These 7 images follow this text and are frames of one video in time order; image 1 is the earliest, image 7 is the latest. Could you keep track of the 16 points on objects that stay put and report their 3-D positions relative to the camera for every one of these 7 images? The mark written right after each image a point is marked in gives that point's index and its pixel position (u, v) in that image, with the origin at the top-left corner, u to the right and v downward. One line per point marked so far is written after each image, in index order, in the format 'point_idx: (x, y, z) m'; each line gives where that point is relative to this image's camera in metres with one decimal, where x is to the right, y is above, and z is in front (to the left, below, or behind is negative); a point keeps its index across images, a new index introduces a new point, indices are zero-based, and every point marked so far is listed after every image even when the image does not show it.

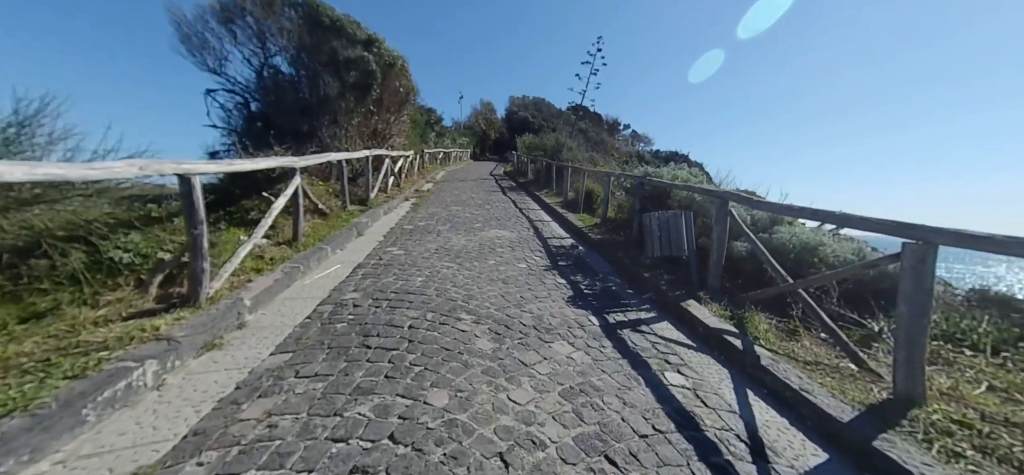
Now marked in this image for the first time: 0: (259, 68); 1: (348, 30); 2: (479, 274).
0: (-5.9, +3.9, +8.2) m
1: (-4.0, +5.1, +8.6) m
2: (-0.4, -0.5, +4.3) m
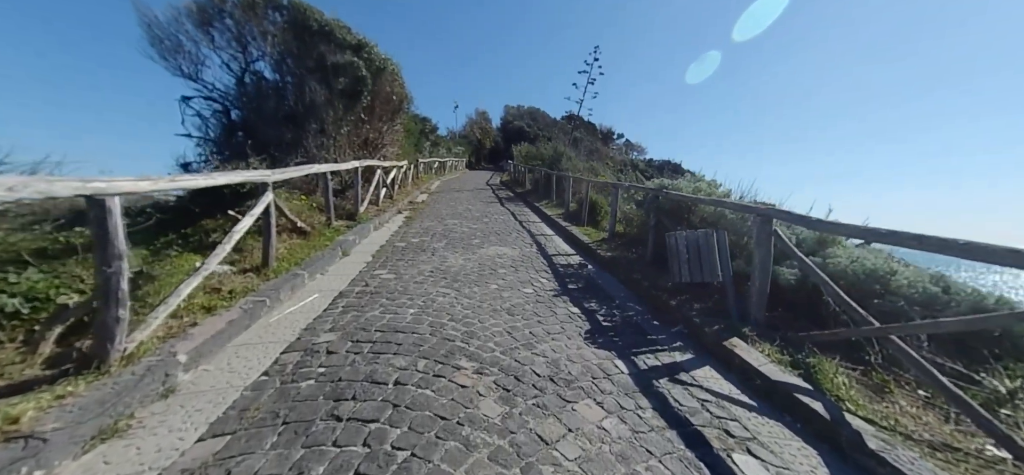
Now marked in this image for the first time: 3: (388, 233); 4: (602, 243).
0: (-5.9, +3.5, +7.6) m
1: (-4.1, +4.7, +8.2) m
2: (-0.3, -0.7, +3.8) m
3: (-2.4, +0.1, +6.9) m
4: (+1.7, -0.1, +6.5) m
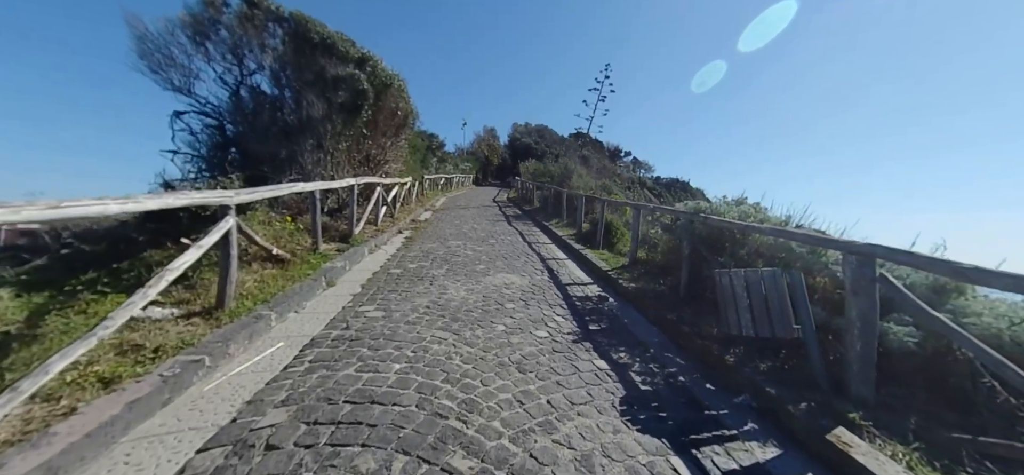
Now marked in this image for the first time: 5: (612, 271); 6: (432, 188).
0: (-5.7, +3.1, +7.2) m
1: (-3.8, +4.2, +7.7) m
2: (-0.2, -1.0, +3.0) m
3: (-2.3, -0.4, +6.3) m
4: (+1.8, -0.6, +5.7) m
5: (+1.7, -0.6, +5.8) m
6: (-4.5, +2.8, +19.7) m
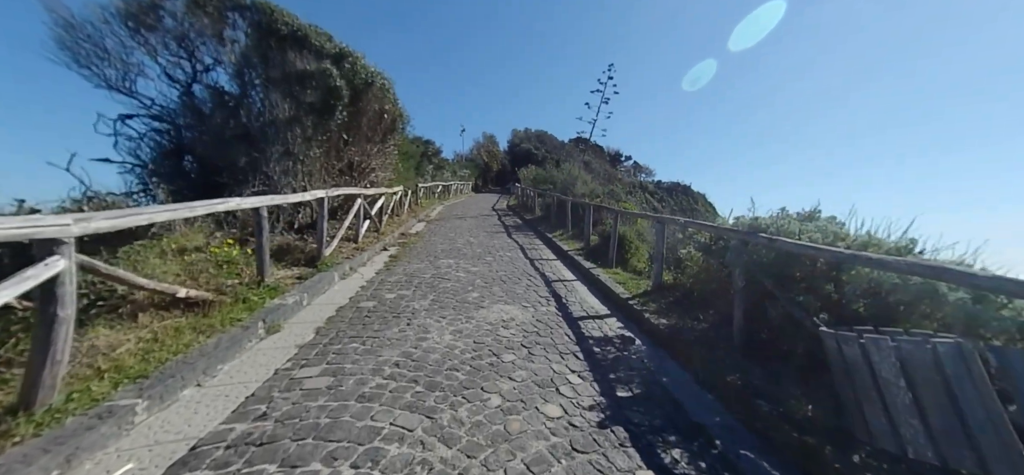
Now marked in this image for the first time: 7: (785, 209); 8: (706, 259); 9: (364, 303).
0: (-5.7, +2.7, +6.2) m
1: (-3.9, +3.8, +6.8) m
2: (-0.3, -1.2, +2.0) m
3: (-2.3, -0.7, +5.2) m
4: (+1.8, -0.8, +4.7) m
5: (+1.7, -0.8, +4.8) m
6: (-4.5, +2.2, +18.8) m
7: (+2.8, +0.3, +3.6) m
8: (+2.3, -0.2, +4.1) m
9: (-1.9, -0.8, +4.5) m
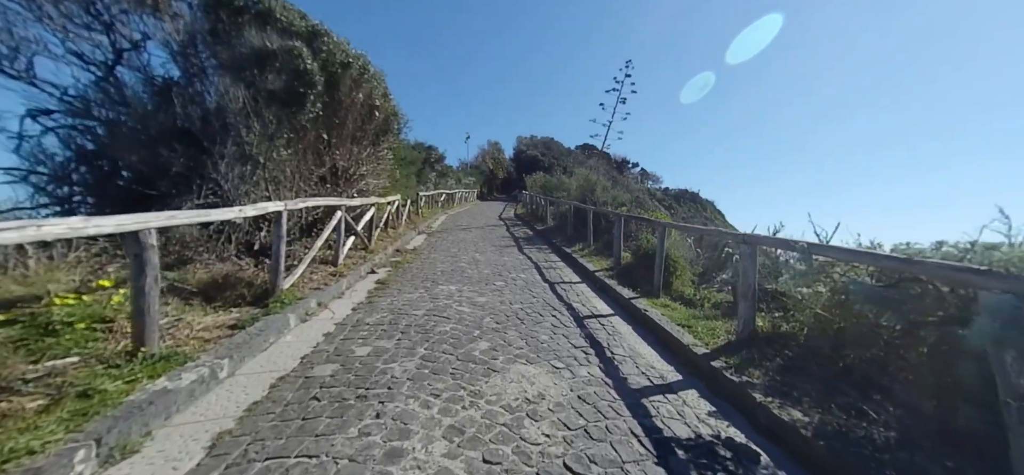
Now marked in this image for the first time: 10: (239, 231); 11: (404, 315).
0: (-5.5, +2.3, +4.9) m
1: (-3.7, +3.5, +5.4) m
2: (-0.1, -1.5, +0.4) m
3: (-2.0, -1.0, +3.7) m
4: (+2.0, -1.1, +3.1) m
5: (+1.9, -1.1, +3.2) m
6: (-4.0, +1.6, +17.4) m
7: (+3.0, +0.1, +2.1) m
8: (+2.5, -0.5, +2.6) m
9: (-1.7, -1.1, +3.0) m
10: (-3.9, +0.1, +5.0) m
11: (-1.4, -1.0, +4.5) m
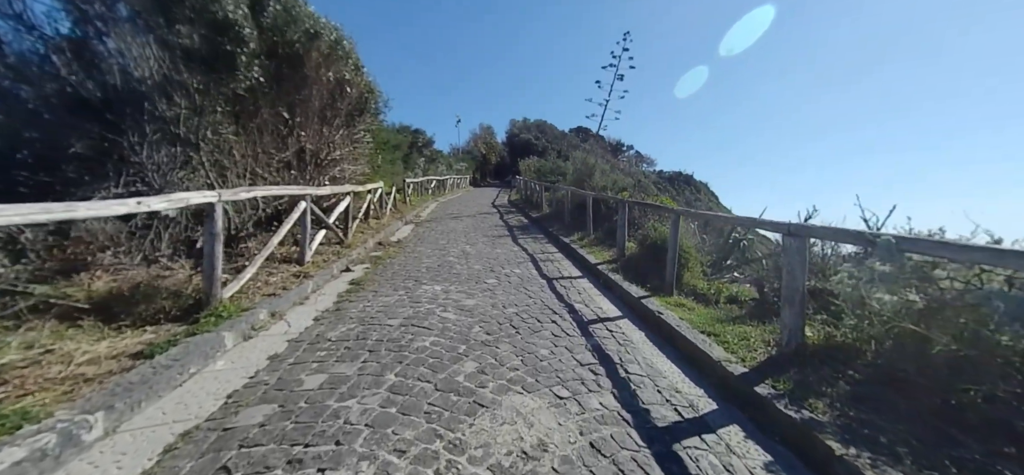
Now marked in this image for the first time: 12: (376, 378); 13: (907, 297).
0: (-5.6, +2.3, +3.9) m
1: (-3.8, +3.5, +4.5) m
2: (-0.1, -1.6, -0.3) m
3: (-2.1, -1.0, +3.0) m
4: (+2.0, -1.1, +2.4) m
5: (+1.8, -1.1, +2.5) m
6: (-4.3, +2.1, +16.5) m
7: (+3.0, +0.1, +1.4) m
8: (+2.4, -0.5, +1.9) m
9: (-1.7, -1.1, +2.3) m
10: (-4.0, +0.1, +4.2) m
11: (-1.4, -0.9, +3.8) m
12: (-1.1, -1.1, +2.8) m
13: (+2.6, -0.4, +2.5) m
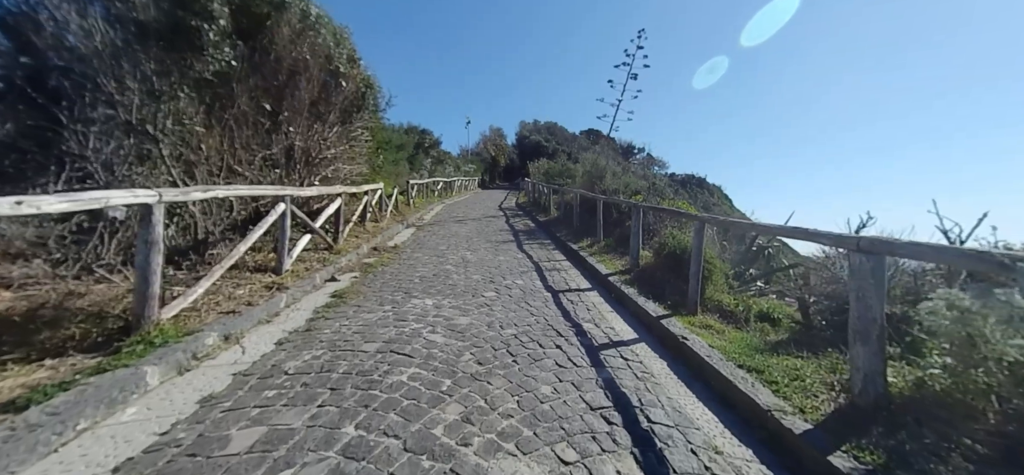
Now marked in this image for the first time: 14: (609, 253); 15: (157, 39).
0: (-5.6, +2.3, +3.5) m
1: (-3.8, +3.4, +4.0) m
2: (-0.2, -1.6, -0.9) m
3: (-2.1, -1.1, +2.4) m
4: (+1.9, -1.2, +1.7) m
5: (+1.8, -1.2, +1.8) m
6: (-4.0, +1.9, +16.0) m
7: (+2.9, 0.0, +0.7) m
8: (+2.4, -0.6, +1.2) m
9: (-1.8, -1.2, +1.7) m
10: (-4.0, 0.0, +3.6) m
11: (-1.5, -1.0, +3.2) m
12: (-1.1, -1.2, +2.2) m
13: (+2.5, -0.5, +1.8) m
14: (+2.0, -0.3, +7.3) m
15: (-3.7, +2.1, +4.1) m
